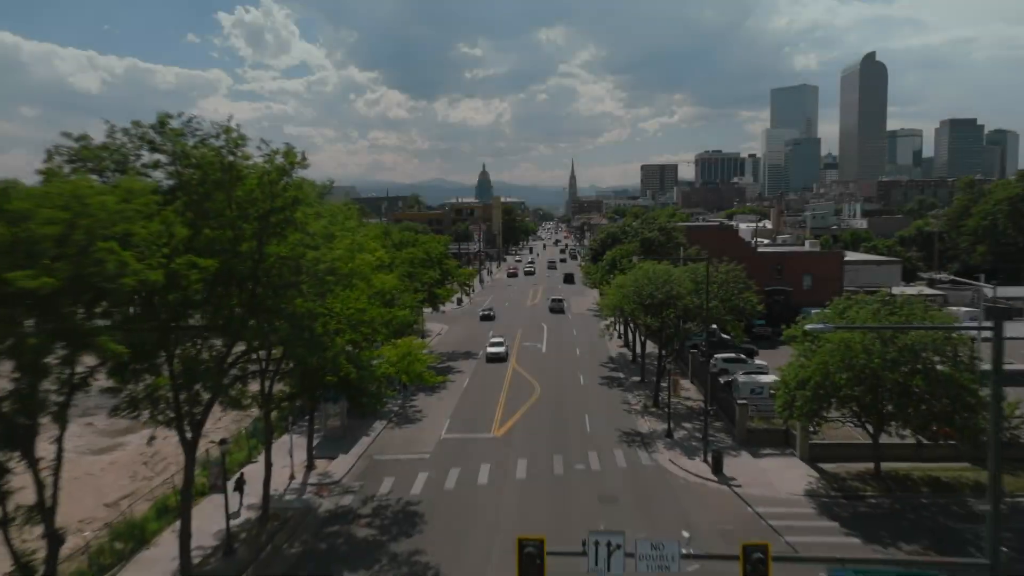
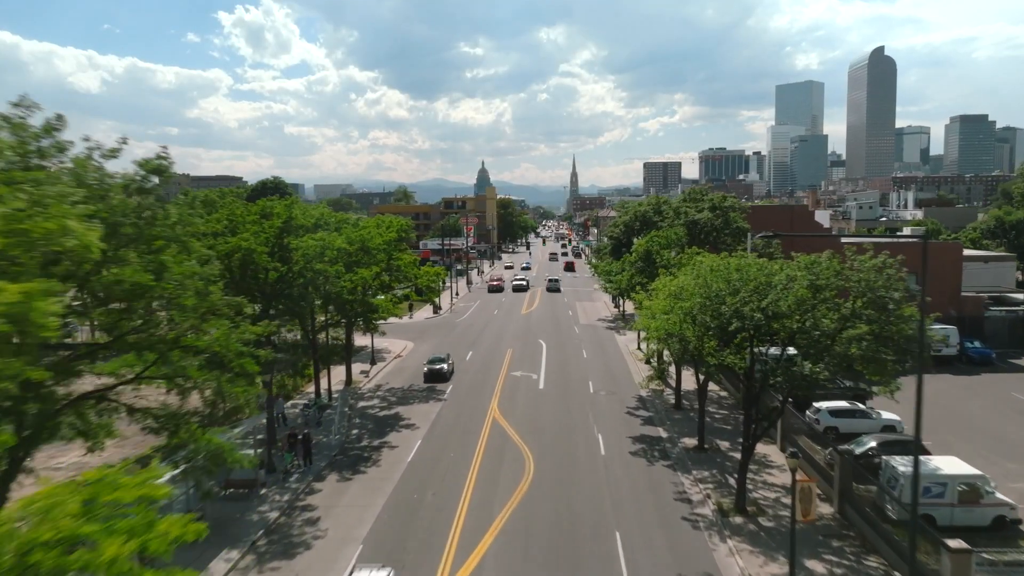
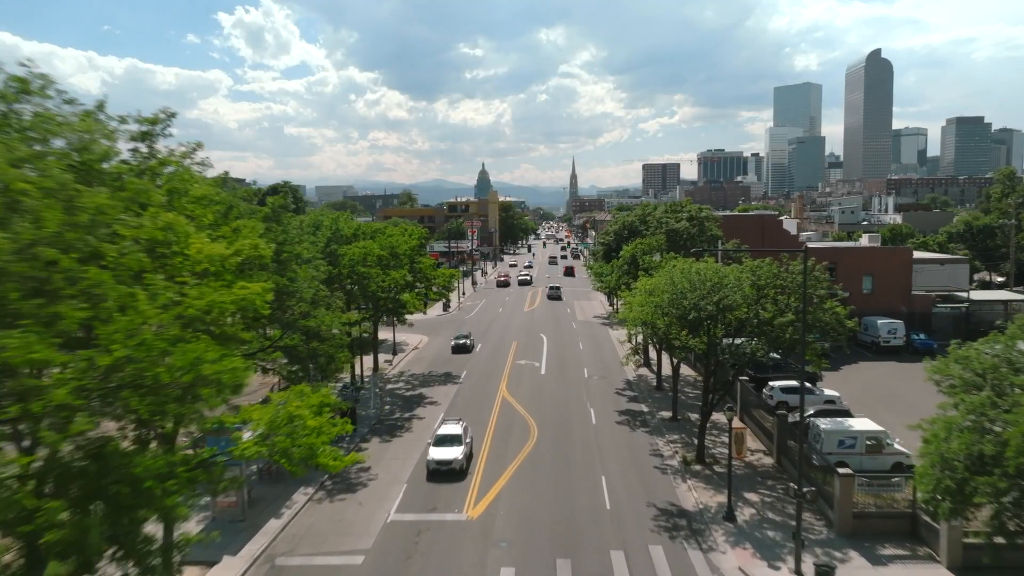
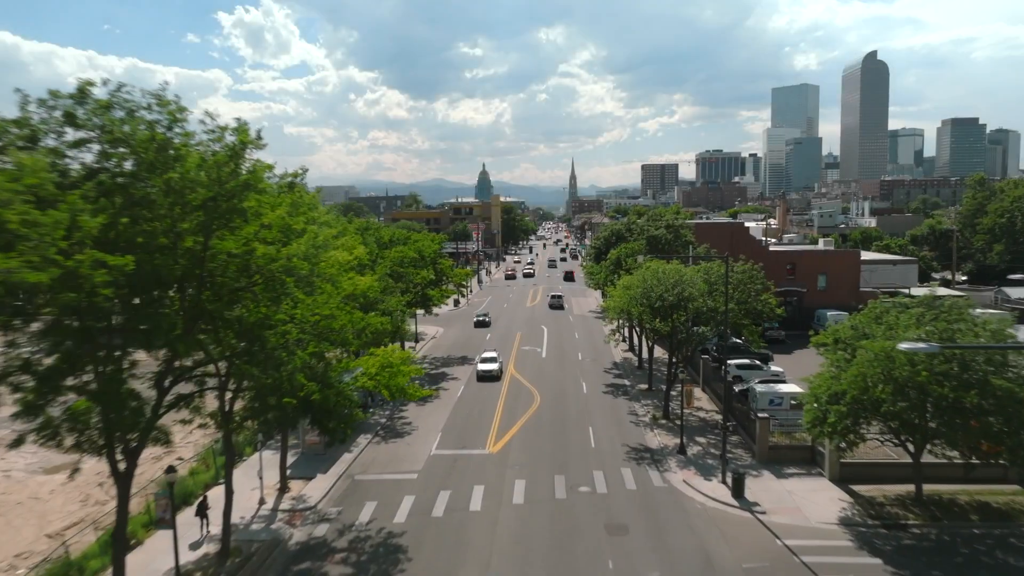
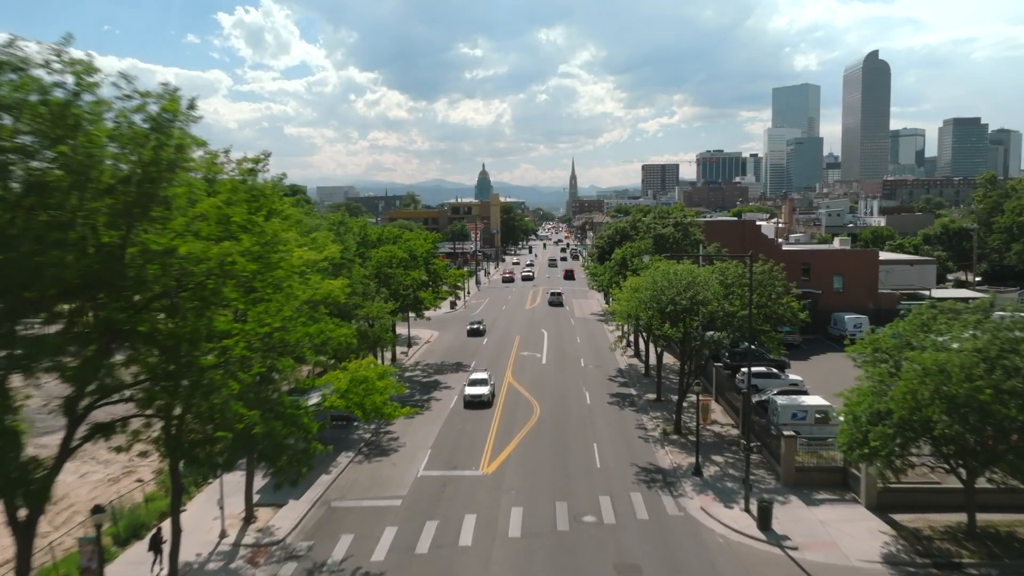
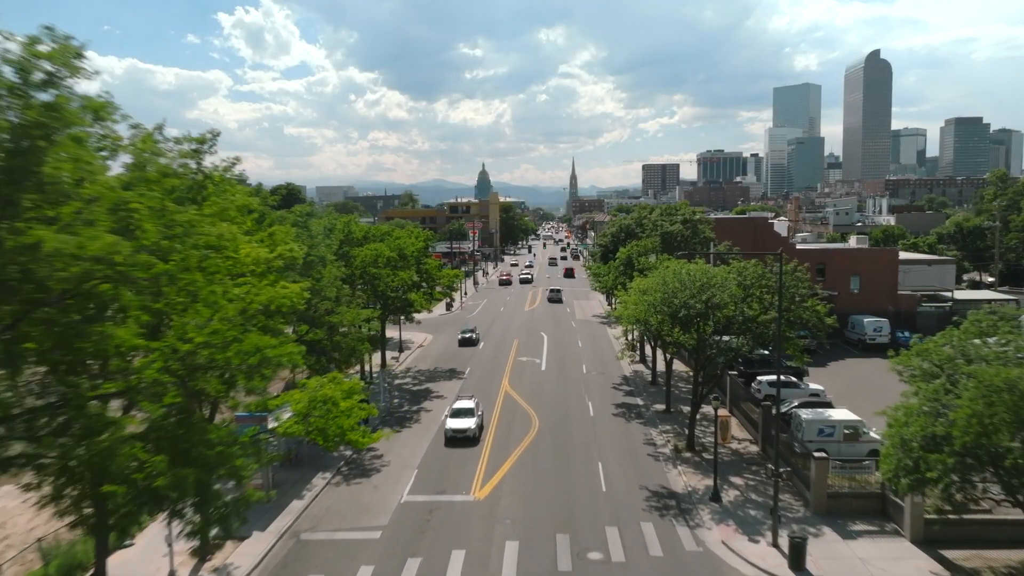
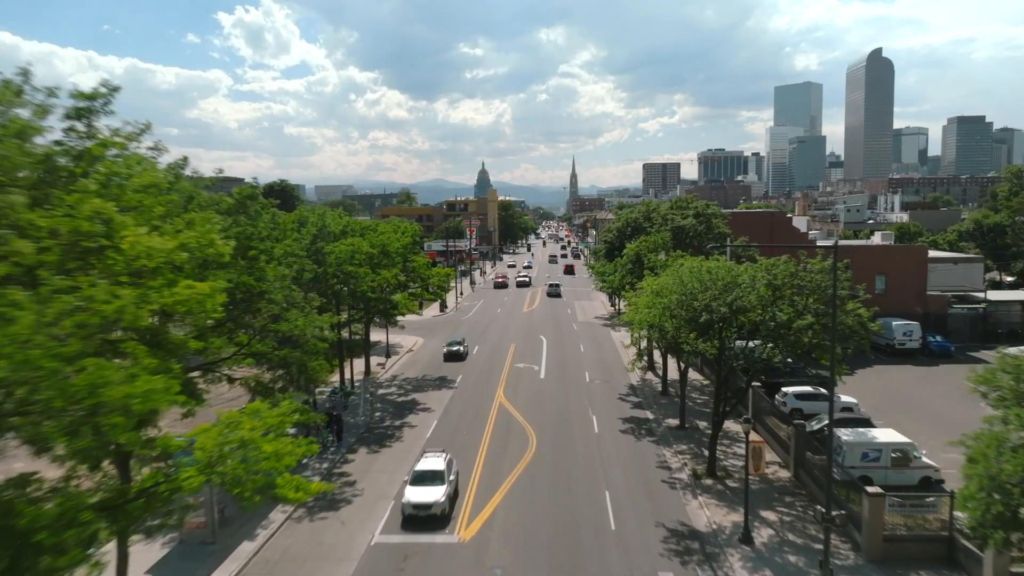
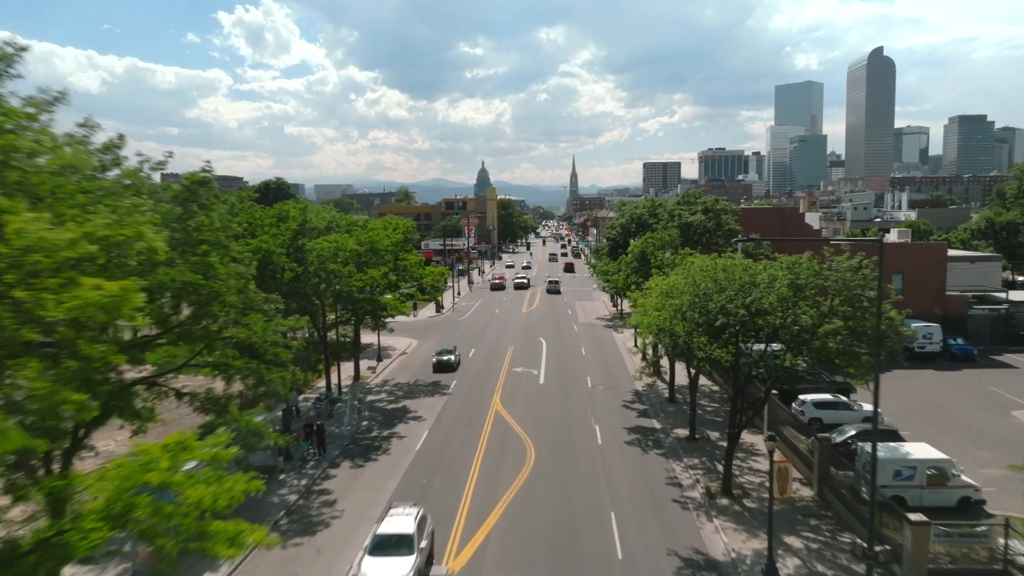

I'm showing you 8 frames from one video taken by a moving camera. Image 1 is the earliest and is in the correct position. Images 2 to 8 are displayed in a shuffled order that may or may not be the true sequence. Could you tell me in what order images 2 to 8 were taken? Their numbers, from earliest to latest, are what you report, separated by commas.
4, 5, 6, 3, 7, 8, 2
